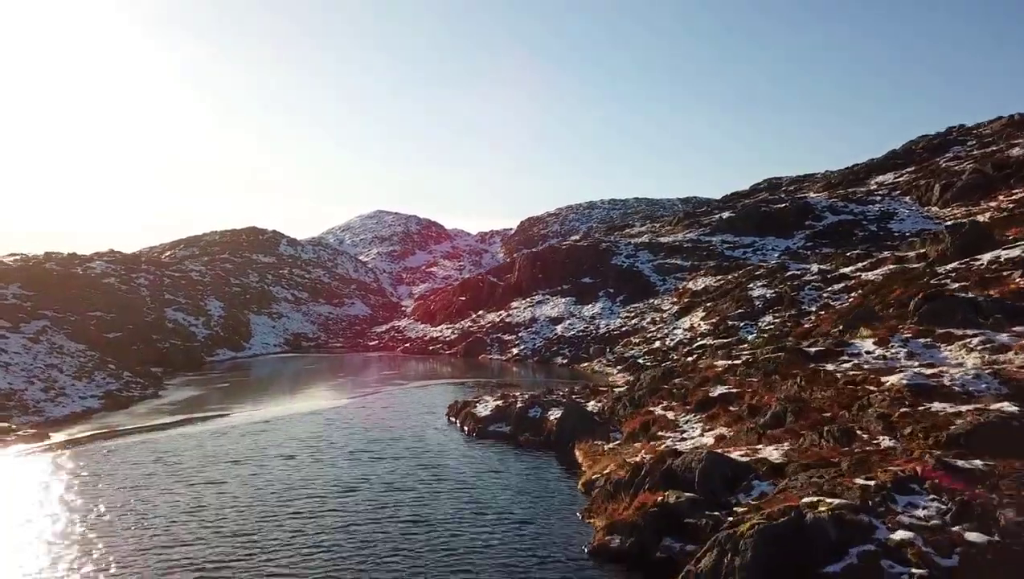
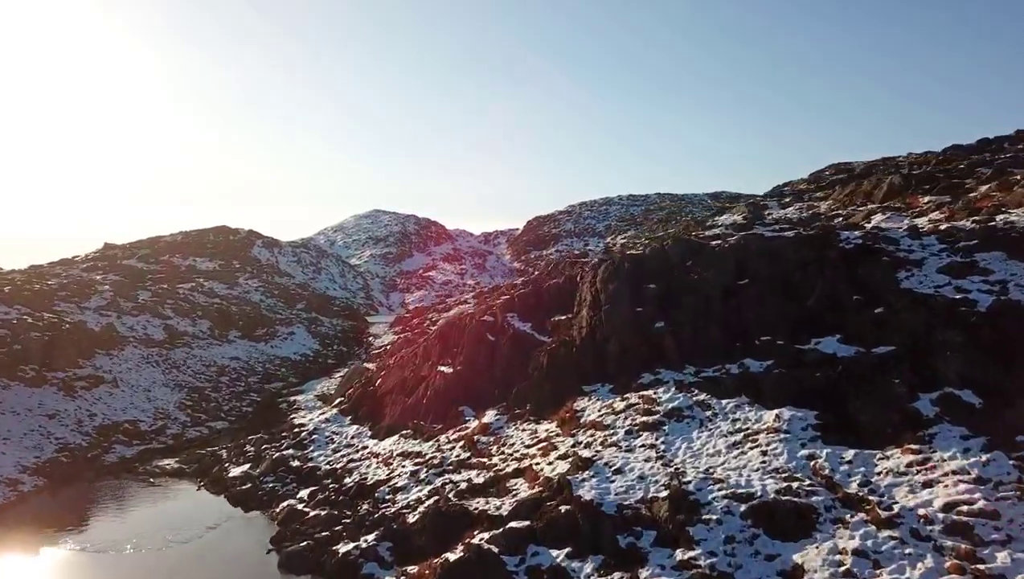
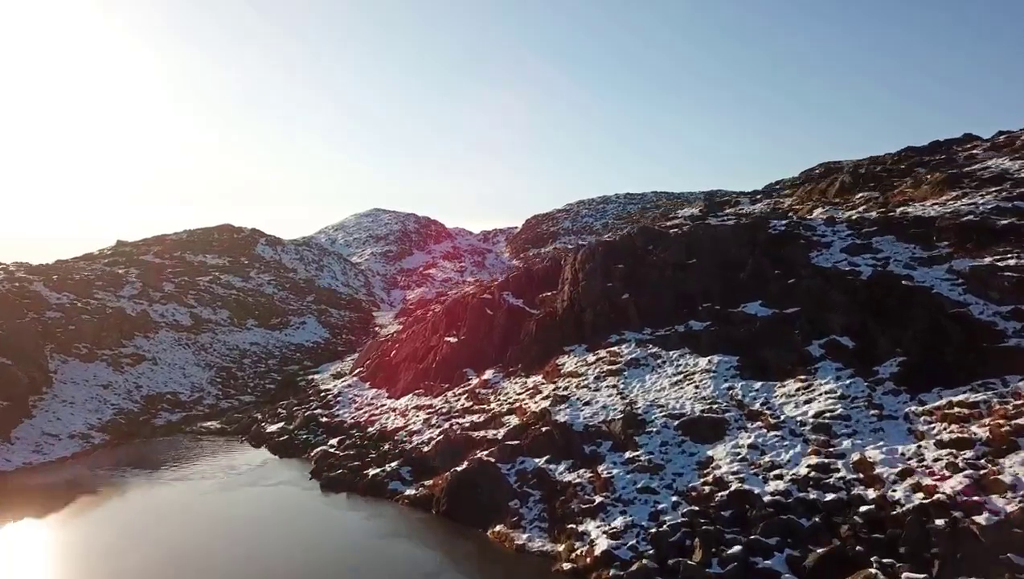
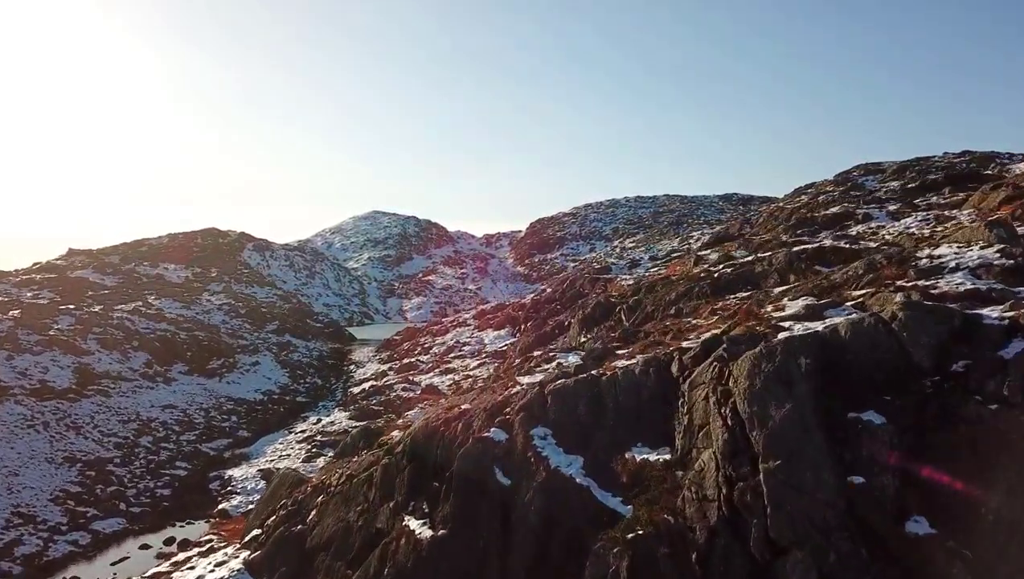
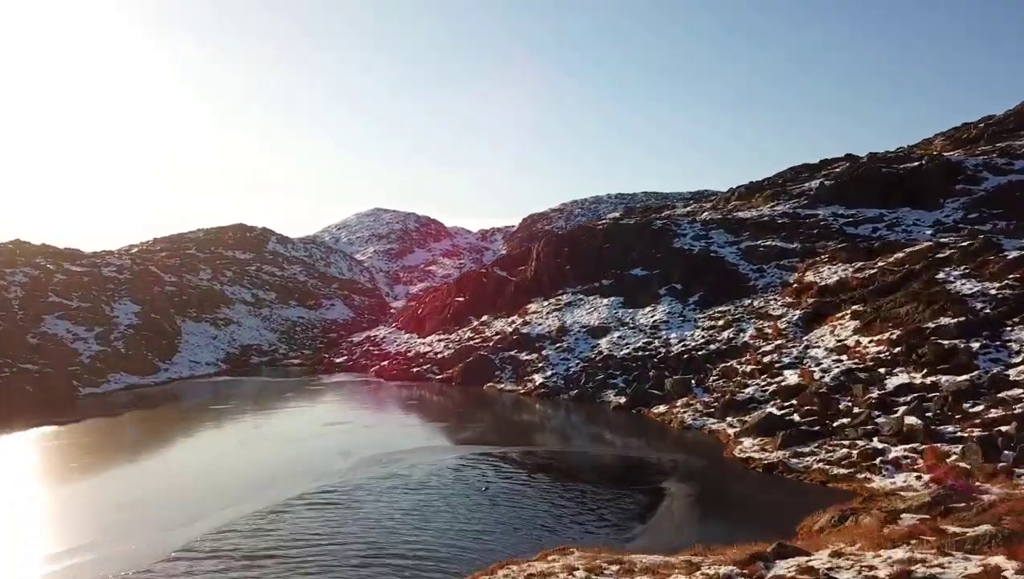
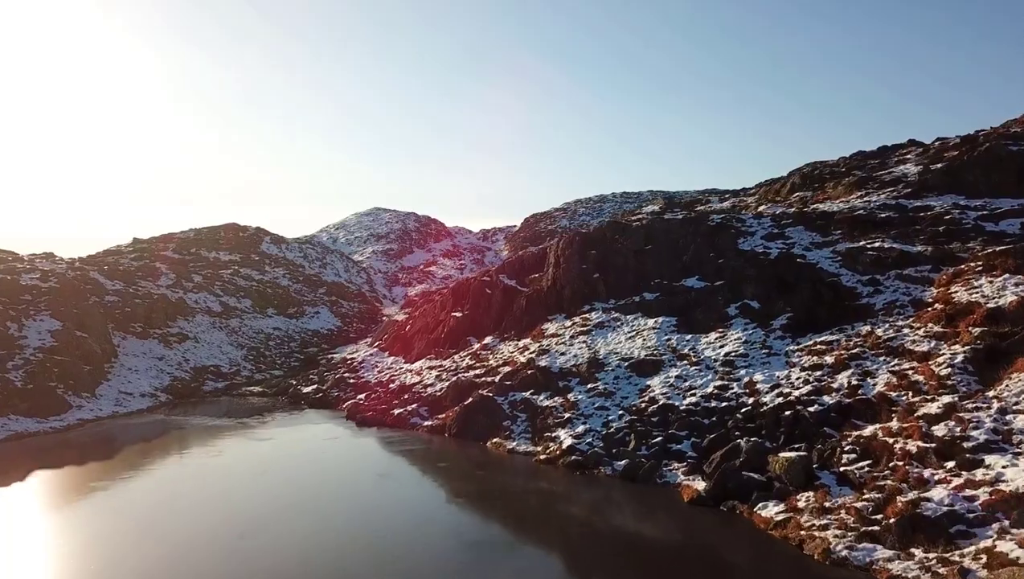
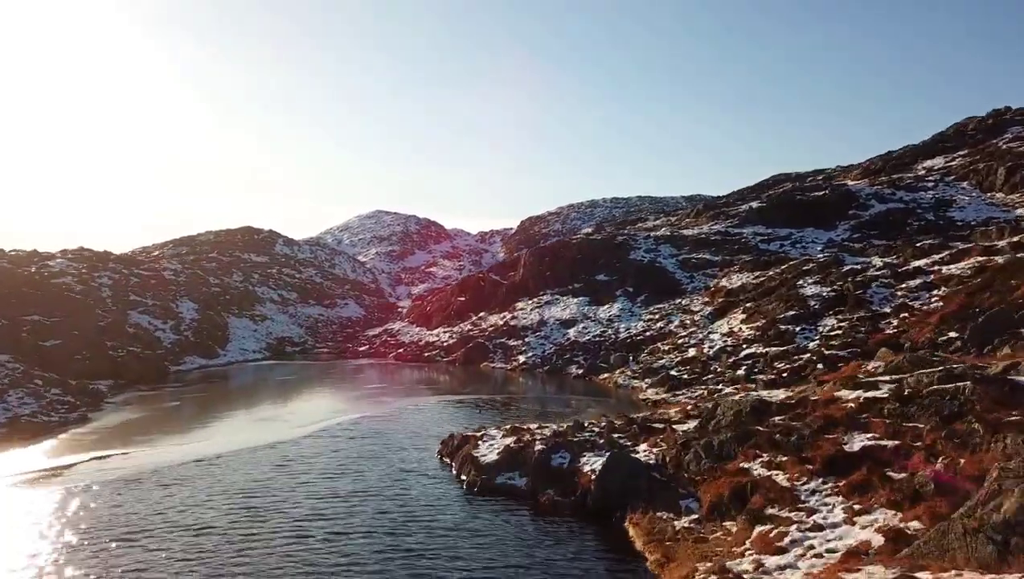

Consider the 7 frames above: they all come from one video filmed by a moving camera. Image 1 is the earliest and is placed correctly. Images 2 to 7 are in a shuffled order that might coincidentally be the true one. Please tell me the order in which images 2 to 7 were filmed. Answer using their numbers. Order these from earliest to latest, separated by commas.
7, 5, 6, 3, 2, 4
